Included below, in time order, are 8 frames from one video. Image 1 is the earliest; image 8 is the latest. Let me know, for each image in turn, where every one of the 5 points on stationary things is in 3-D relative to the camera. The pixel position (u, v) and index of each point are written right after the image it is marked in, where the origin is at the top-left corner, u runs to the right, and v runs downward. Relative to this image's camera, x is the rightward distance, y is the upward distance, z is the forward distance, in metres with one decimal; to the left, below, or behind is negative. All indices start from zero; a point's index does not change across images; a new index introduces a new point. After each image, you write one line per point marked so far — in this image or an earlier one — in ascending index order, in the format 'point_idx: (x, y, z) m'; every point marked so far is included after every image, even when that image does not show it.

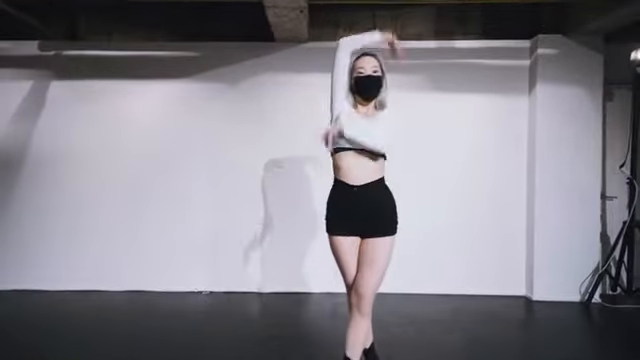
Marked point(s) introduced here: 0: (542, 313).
0: (+2.8, -1.6, +4.2) m
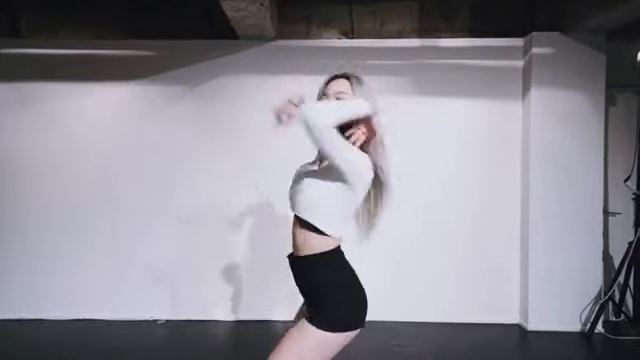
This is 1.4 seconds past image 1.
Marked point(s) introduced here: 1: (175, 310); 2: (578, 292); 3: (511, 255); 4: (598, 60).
0: (+2.4, -1.8, +3.8) m
1: (-1.8, -1.6, +4.4) m
2: (+3.0, -1.3, +4.0) m
3: (+2.3, -0.9, +4.2) m
4: (+3.2, +1.4, +3.9) m
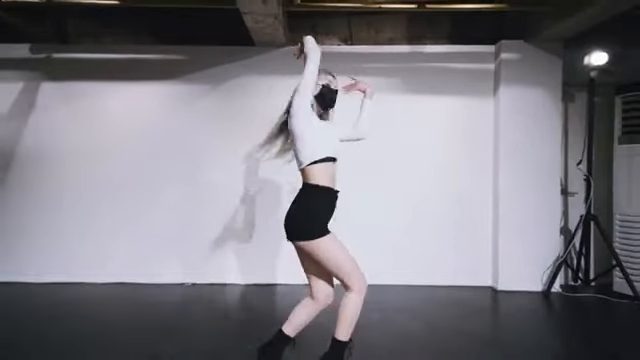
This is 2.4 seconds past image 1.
0: (+2.4, -1.6, +4.5) m
1: (-1.8, -1.4, +5.1) m
2: (+3.0, -1.1, +4.8) m
3: (+2.4, -0.7, +4.9) m
4: (+3.2, +1.6, +4.7) m
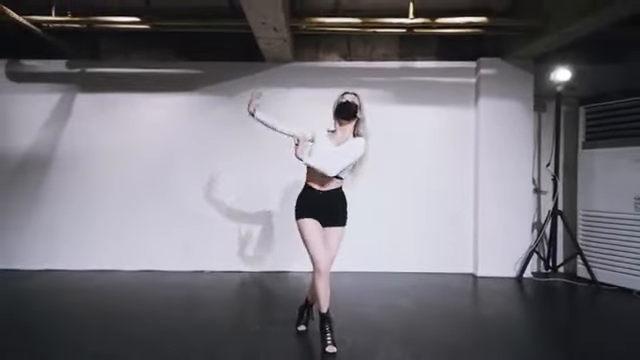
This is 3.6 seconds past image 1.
0: (+2.5, -1.6, +5.2) m
1: (-1.8, -1.4, +5.8) m
2: (+3.1, -1.1, +5.4) m
3: (+2.4, -0.7, +5.6) m
4: (+3.2, +1.6, +5.4) m
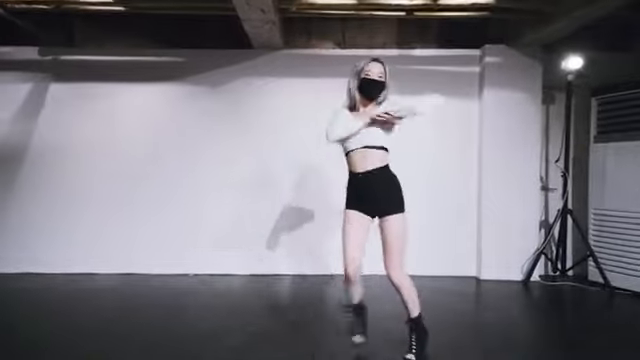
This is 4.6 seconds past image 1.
0: (+2.4, -1.5, +4.8) m
1: (-1.9, -1.4, +5.4) m
2: (+3.0, -1.0, +5.1) m
3: (+2.3, -0.7, +5.2) m
4: (+3.1, +1.6, +5.0) m
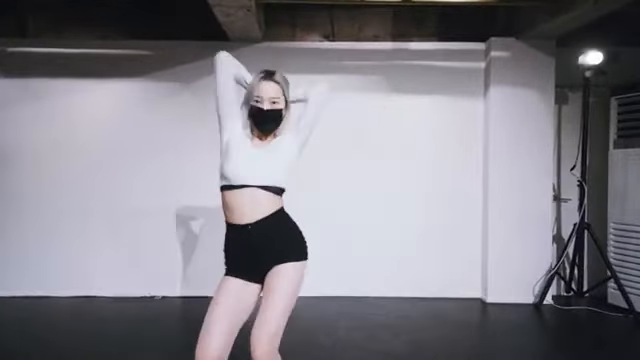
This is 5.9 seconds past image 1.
0: (+2.2, -1.7, +4.3) m
1: (-2.1, -1.5, +4.8) m
2: (+2.8, -1.2, +4.5) m
3: (+2.1, -0.8, +4.7) m
4: (+2.9, +1.5, +4.4) m
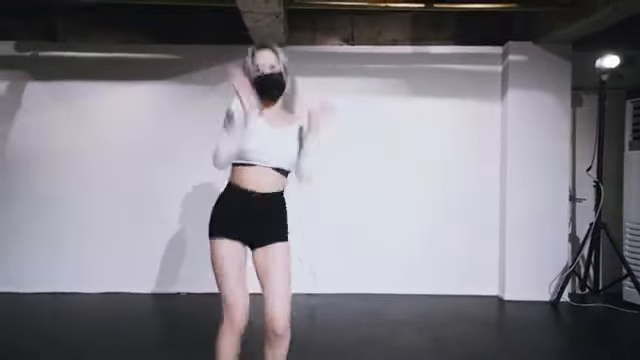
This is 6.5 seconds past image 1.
0: (+2.5, -1.7, +4.4) m
1: (-1.8, -1.5, +4.9) m
2: (+3.1, -1.2, +4.6) m
3: (+2.4, -0.8, +4.8) m
4: (+3.2, +1.5, +4.6) m
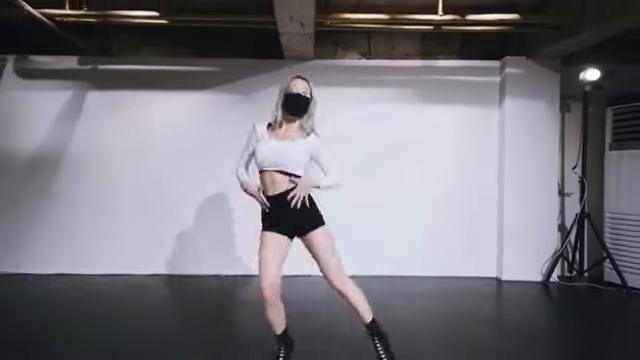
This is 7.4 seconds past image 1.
0: (+2.8, -1.6, +5.1) m
1: (-1.5, -1.4, +5.6) m
2: (+3.4, -1.1, +5.3) m
3: (+2.7, -0.7, +5.5) m
4: (+3.6, +1.5, +5.3) m
